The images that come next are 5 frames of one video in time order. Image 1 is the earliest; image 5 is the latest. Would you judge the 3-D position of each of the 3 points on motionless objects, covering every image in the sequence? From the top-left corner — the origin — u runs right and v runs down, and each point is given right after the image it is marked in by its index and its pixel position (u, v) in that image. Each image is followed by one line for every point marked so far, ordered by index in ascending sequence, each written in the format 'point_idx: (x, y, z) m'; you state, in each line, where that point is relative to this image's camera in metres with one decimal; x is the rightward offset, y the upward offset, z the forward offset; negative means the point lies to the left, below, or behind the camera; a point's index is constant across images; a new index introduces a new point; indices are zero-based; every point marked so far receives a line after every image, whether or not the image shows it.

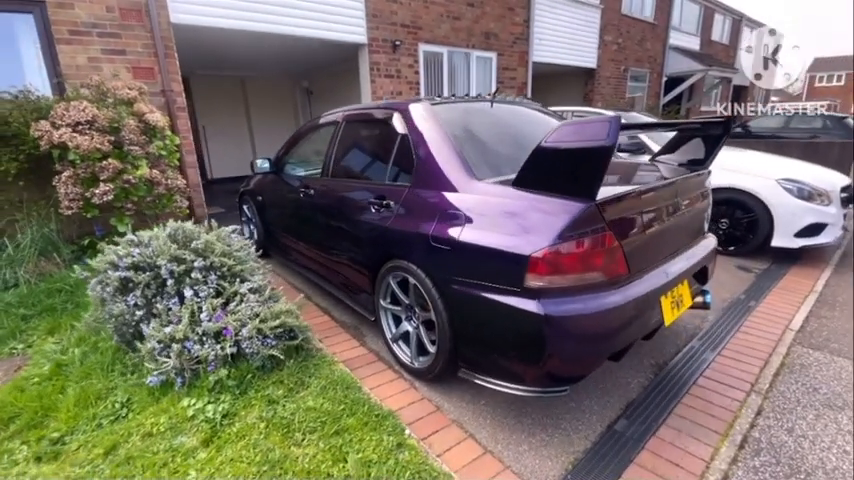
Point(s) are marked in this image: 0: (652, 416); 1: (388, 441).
0: (+1.1, -0.9, +2.0) m
1: (-0.2, -0.9, +1.7) m
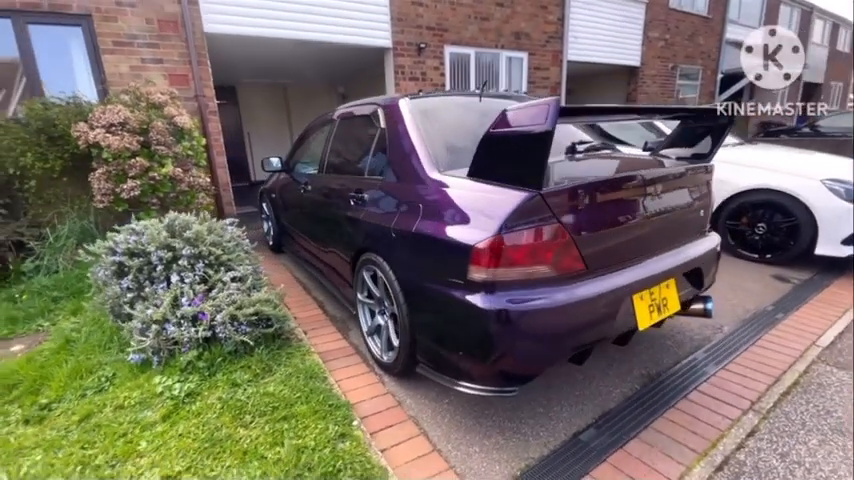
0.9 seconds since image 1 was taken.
0: (+0.9, -0.9, +1.8) m
1: (-0.4, -0.8, +1.7) m
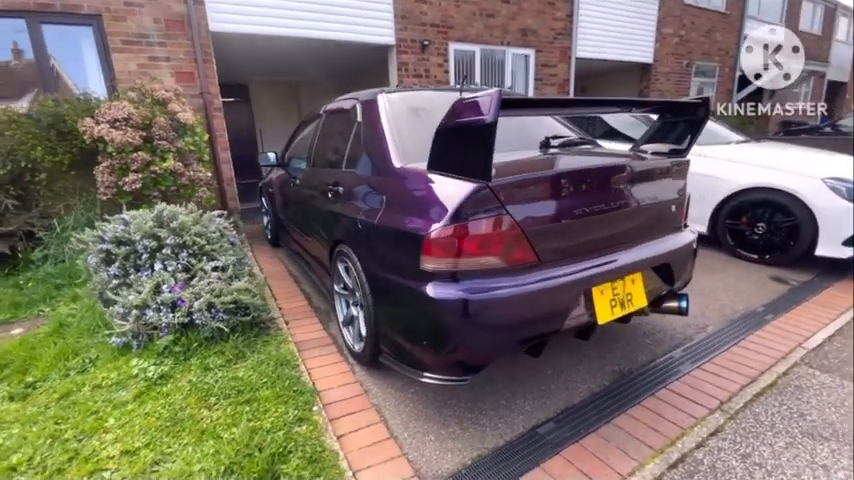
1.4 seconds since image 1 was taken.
0: (+0.7, -0.8, +1.8) m
1: (-0.6, -0.8, +1.7) m
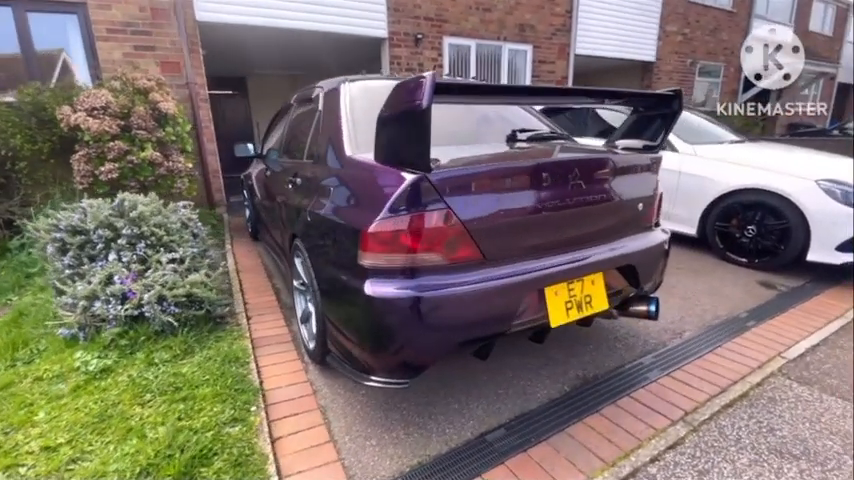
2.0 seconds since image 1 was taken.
0: (+0.5, -0.8, +1.7) m
1: (-0.8, -0.7, +1.6) m
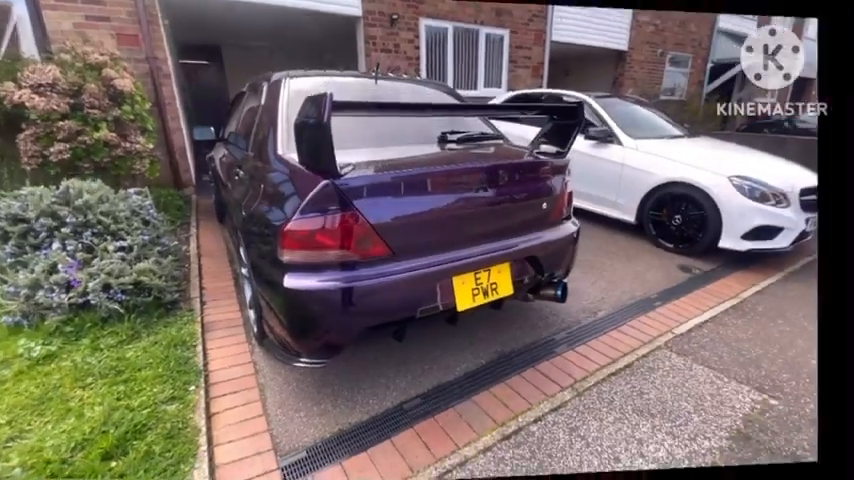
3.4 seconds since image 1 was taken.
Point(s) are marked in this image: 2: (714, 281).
0: (+0.1, -0.8, +2.0) m
1: (-1.2, -0.7, +1.9) m
2: (+2.4, -0.4, +3.3) m
